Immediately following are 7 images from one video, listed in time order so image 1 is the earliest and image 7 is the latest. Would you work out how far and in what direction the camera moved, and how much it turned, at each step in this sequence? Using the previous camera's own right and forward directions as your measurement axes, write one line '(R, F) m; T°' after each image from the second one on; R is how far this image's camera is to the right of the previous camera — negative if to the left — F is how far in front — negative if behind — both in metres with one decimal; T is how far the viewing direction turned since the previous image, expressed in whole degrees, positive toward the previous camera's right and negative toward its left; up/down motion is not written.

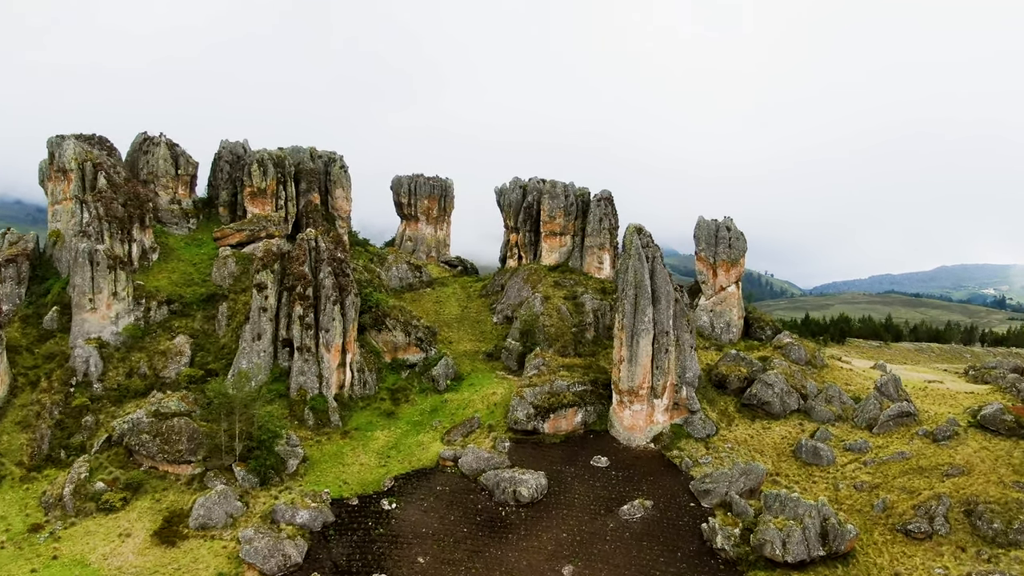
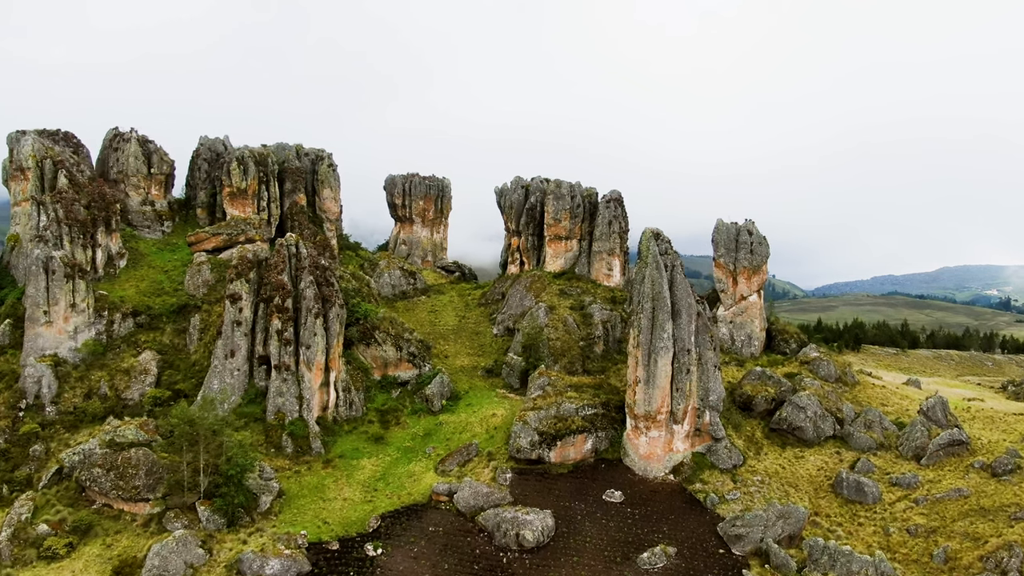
(-0.1, +4.1) m; 0°
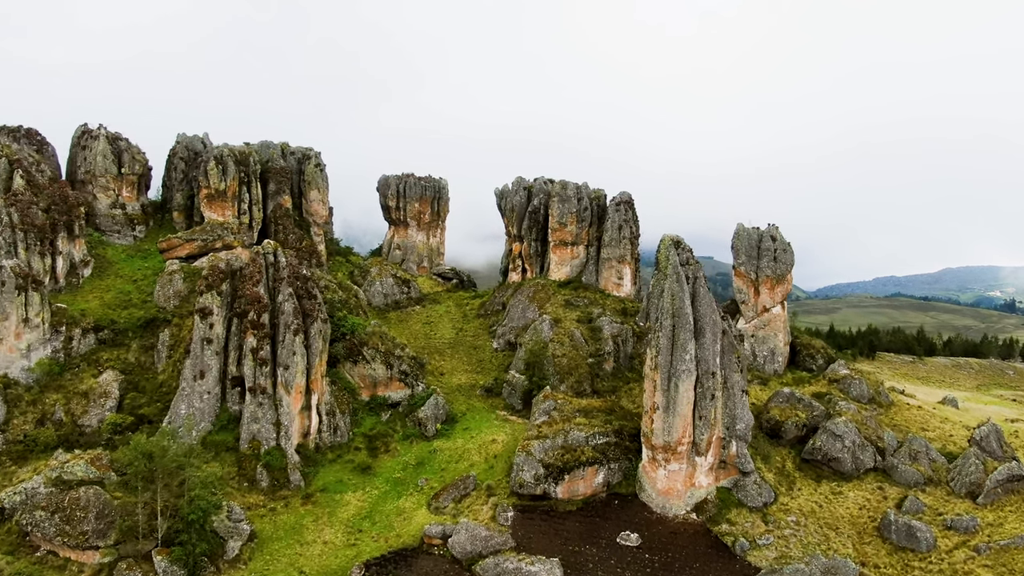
(-0.1, +3.7) m; 0°
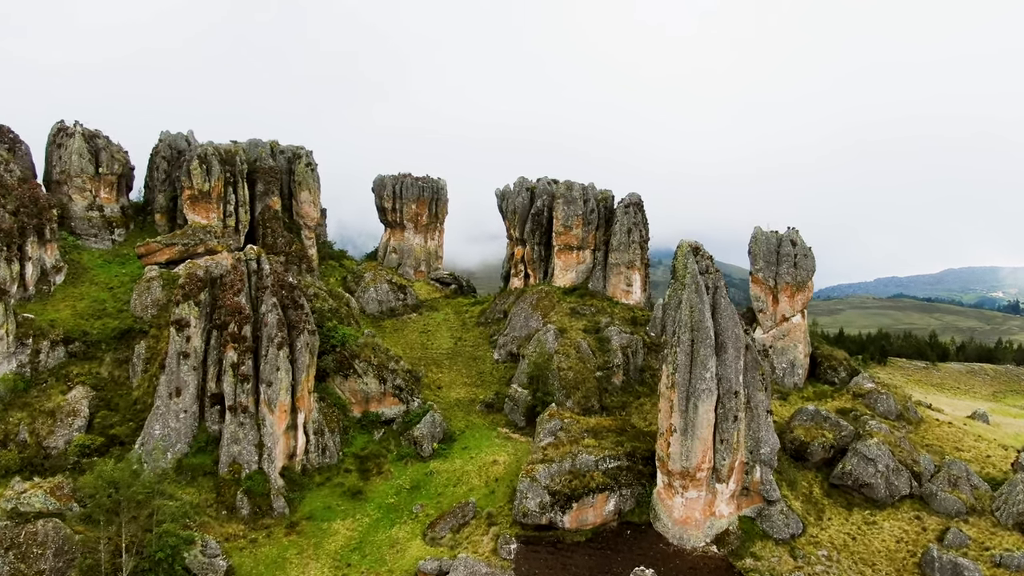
(-0.1, +2.6) m; 0°
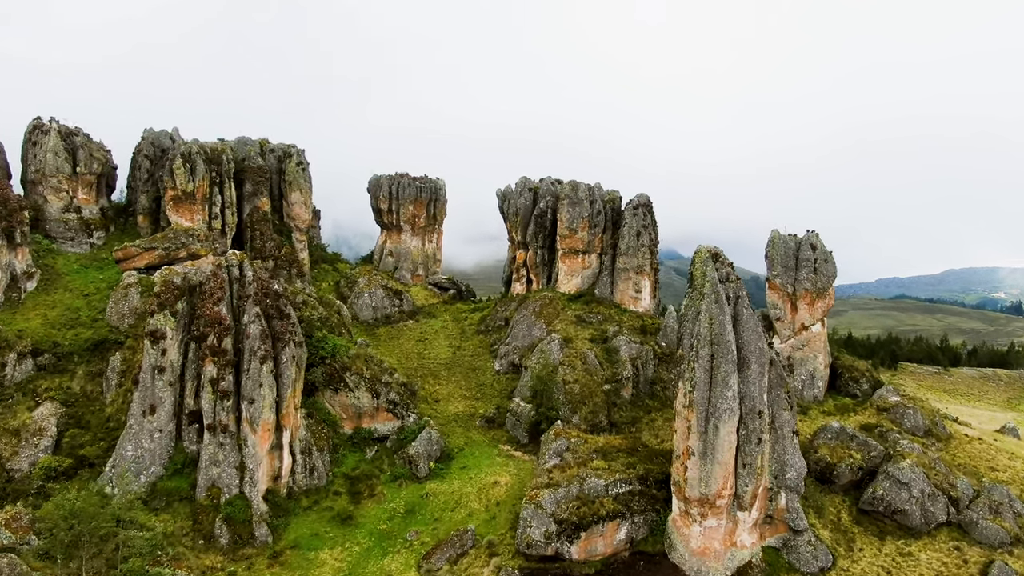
(-0.1, +2.3) m; 0°
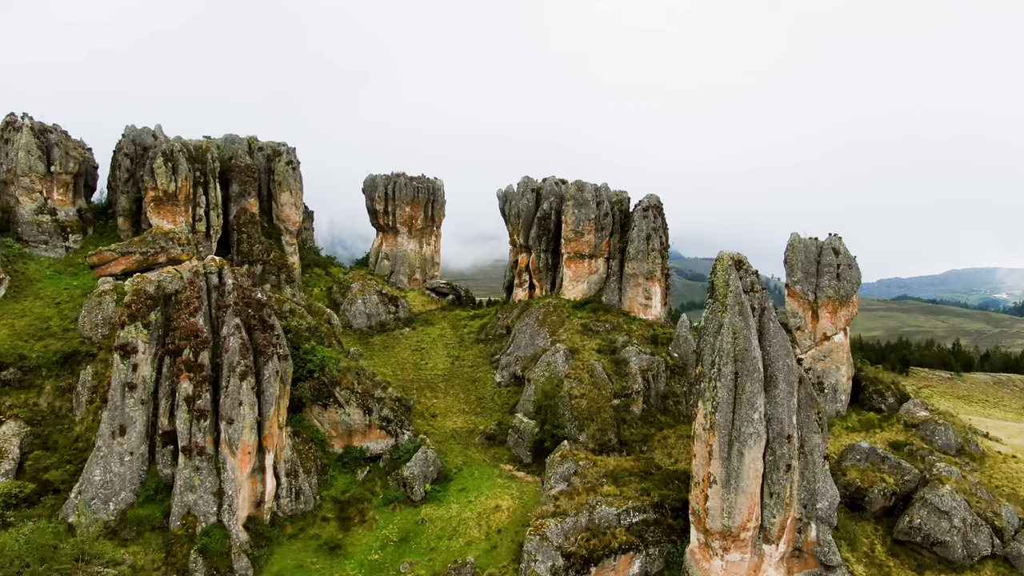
(-0.1, +2.3) m; 0°
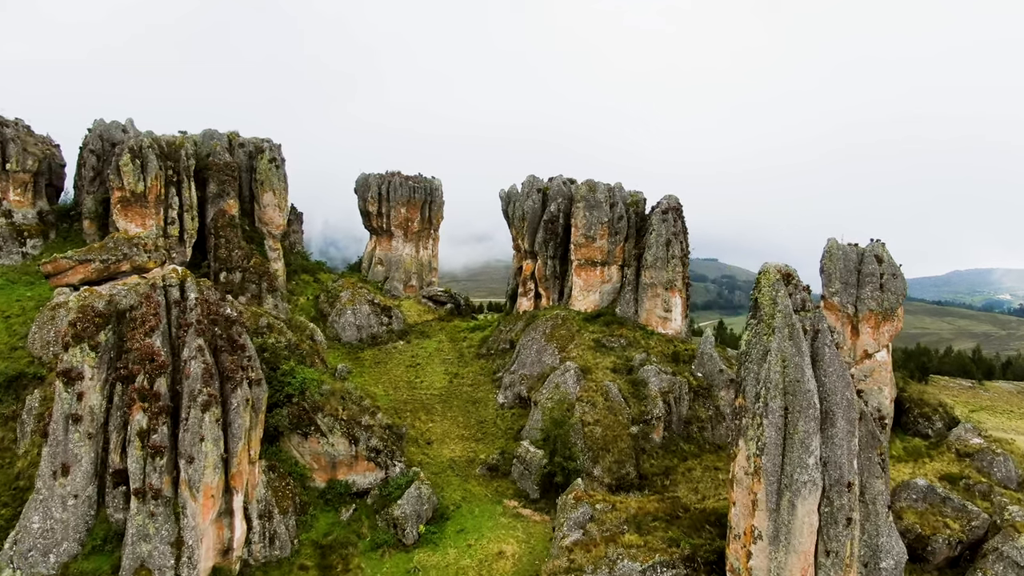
(-0.3, +3.5) m; 0°
